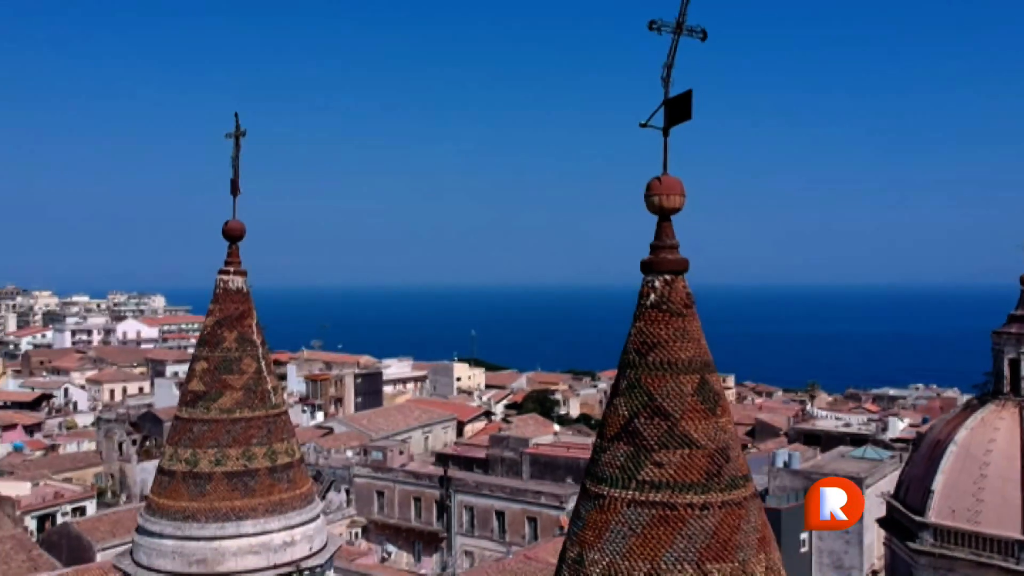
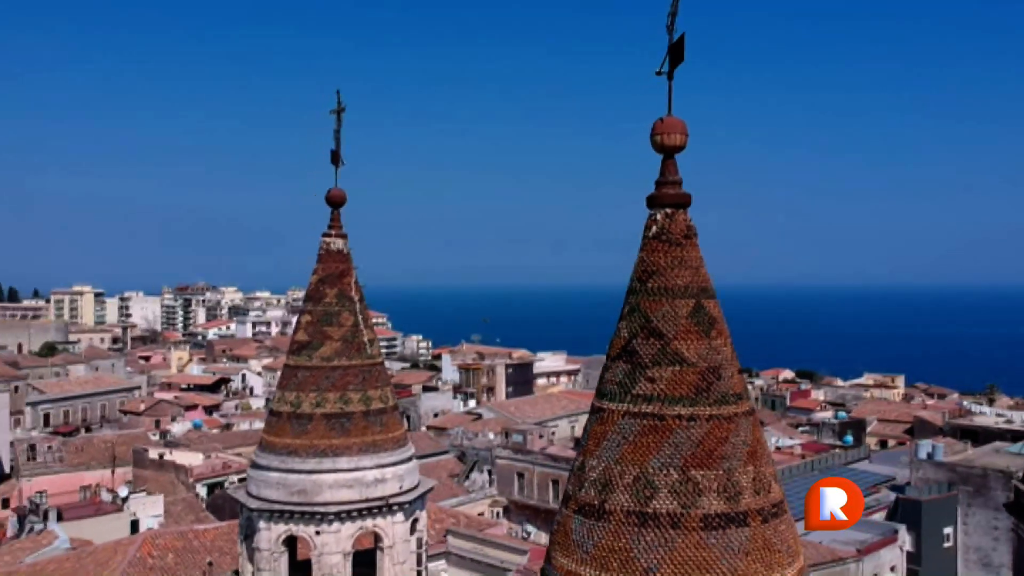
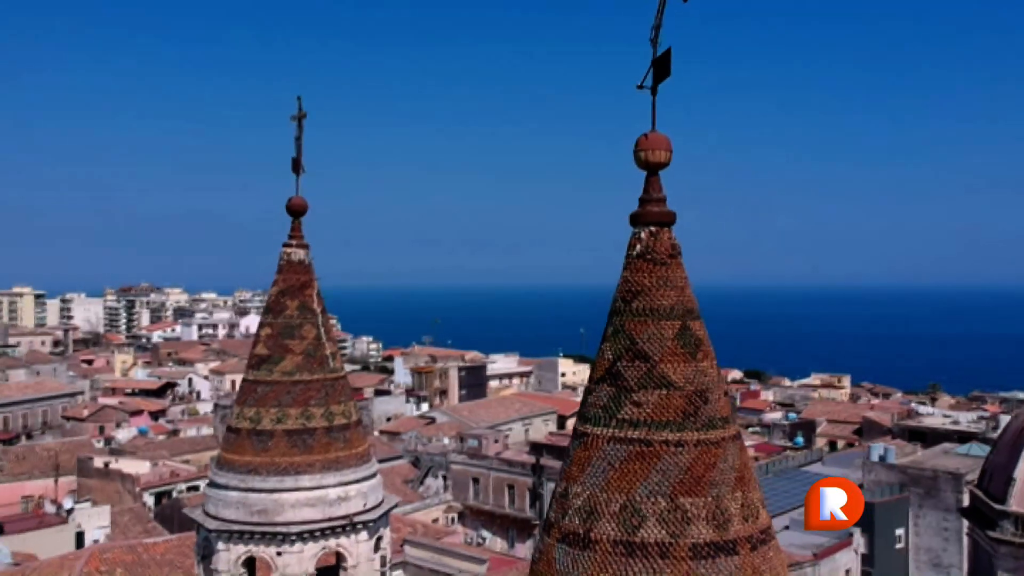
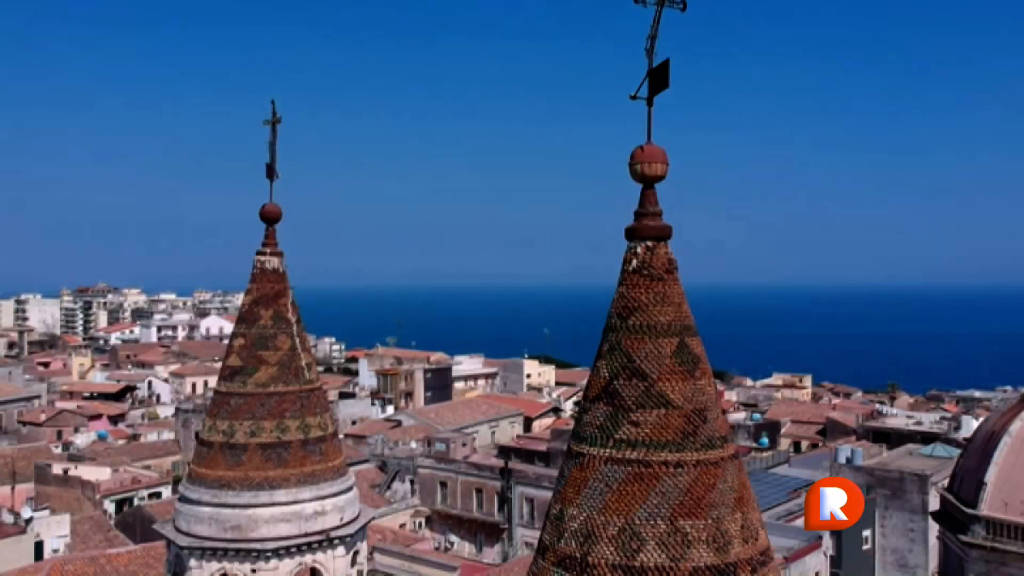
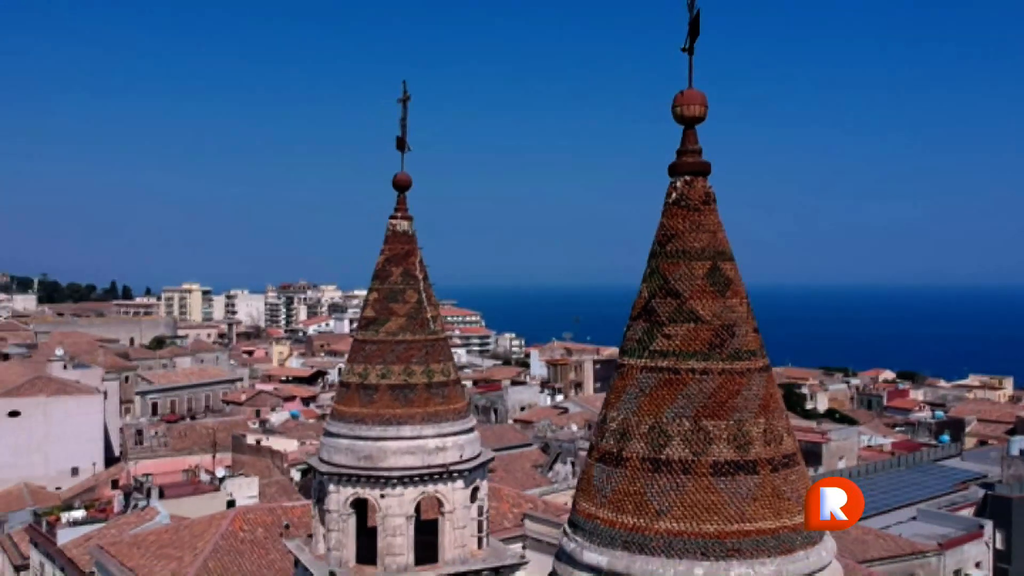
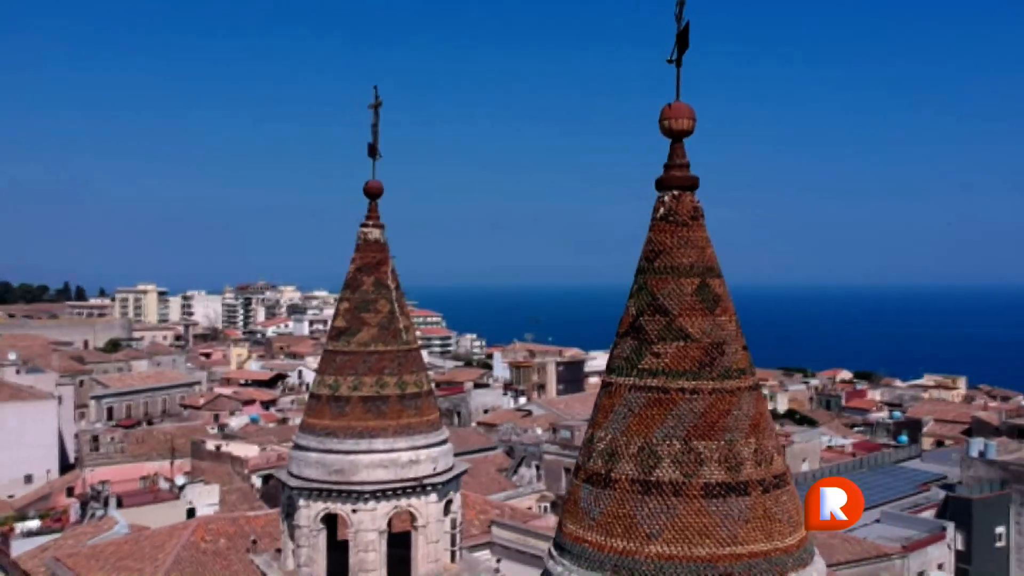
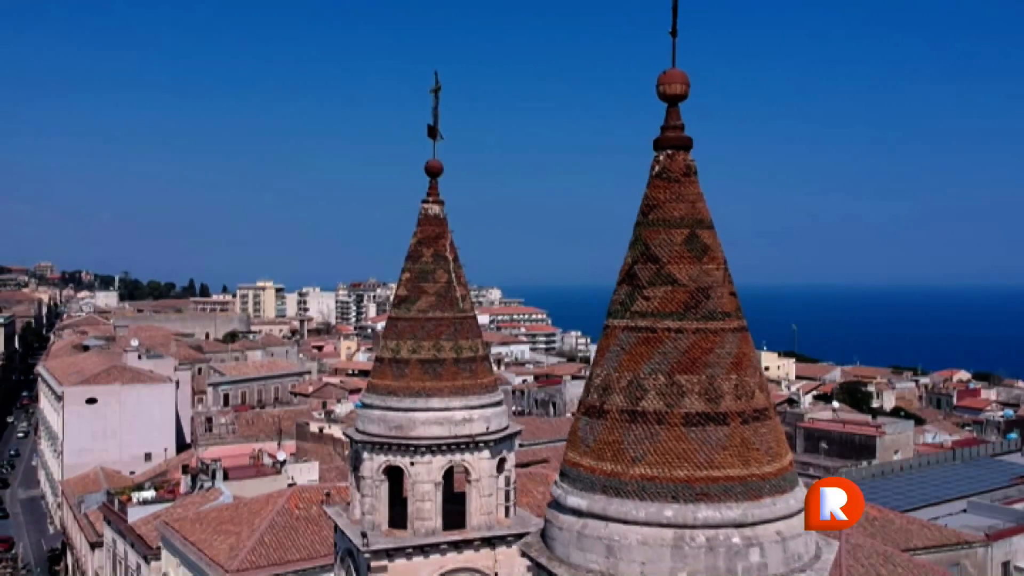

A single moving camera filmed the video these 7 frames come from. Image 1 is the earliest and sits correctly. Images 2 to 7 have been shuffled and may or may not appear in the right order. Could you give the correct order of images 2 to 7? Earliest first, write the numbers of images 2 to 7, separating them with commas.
4, 3, 2, 6, 5, 7
